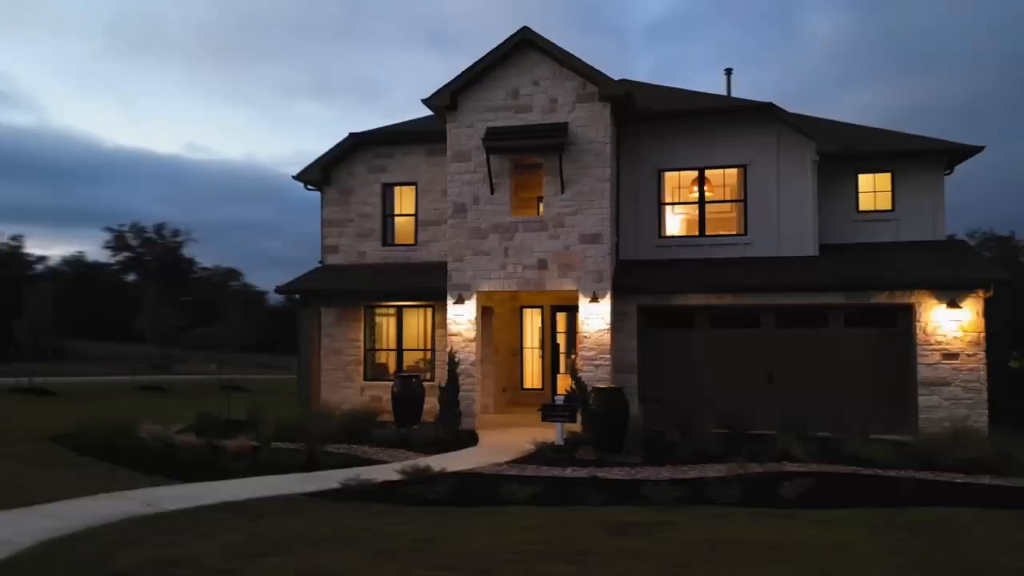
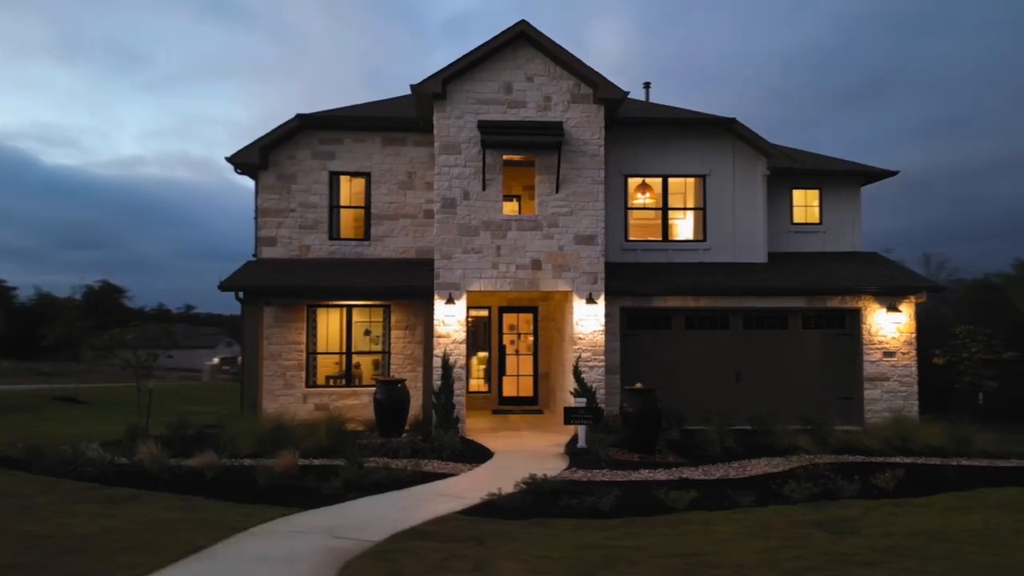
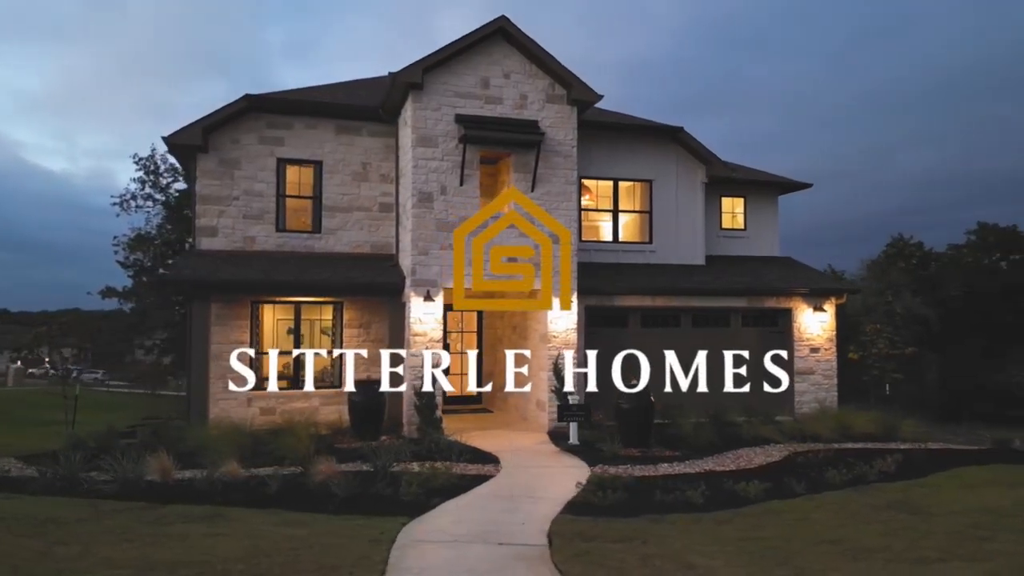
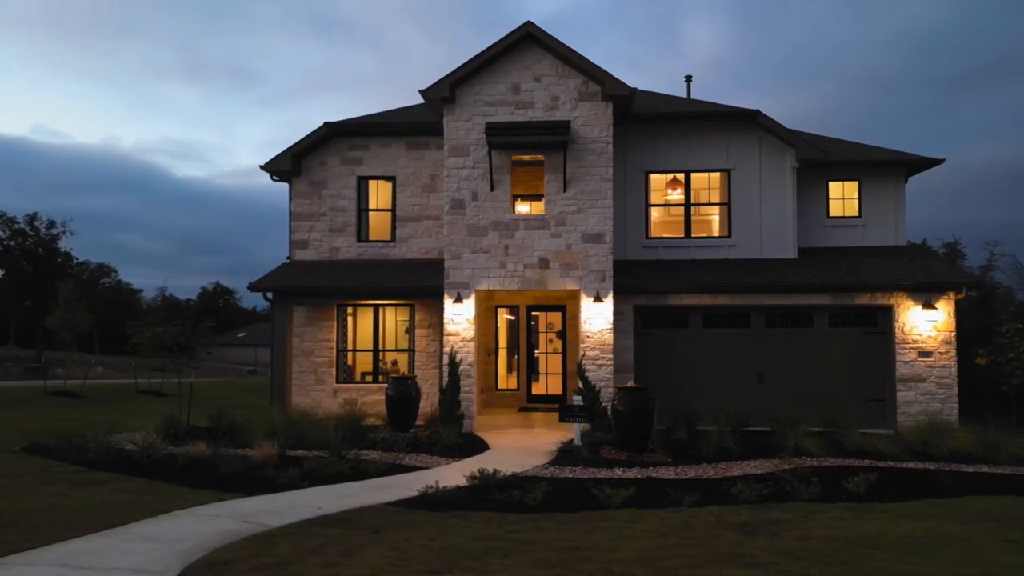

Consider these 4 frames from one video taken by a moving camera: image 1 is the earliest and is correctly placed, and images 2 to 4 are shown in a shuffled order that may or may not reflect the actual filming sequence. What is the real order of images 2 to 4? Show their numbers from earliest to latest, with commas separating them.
4, 2, 3
